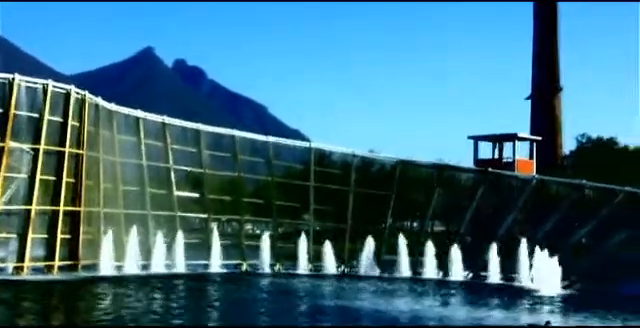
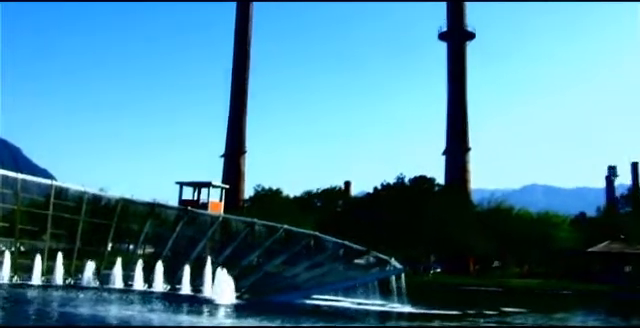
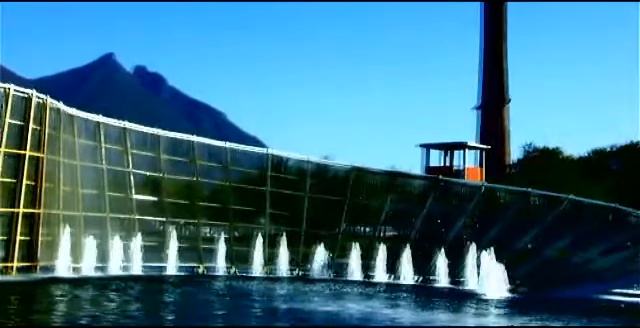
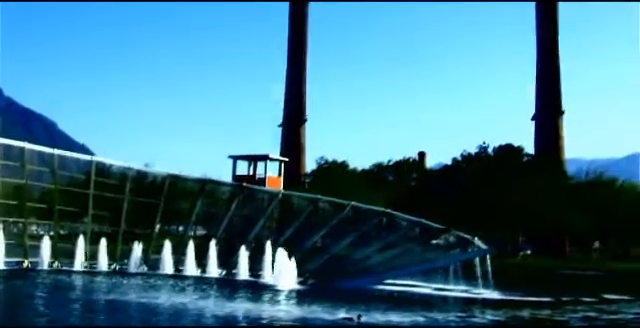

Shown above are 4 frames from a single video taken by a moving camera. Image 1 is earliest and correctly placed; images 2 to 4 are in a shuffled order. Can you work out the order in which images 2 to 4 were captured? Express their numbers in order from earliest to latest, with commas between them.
3, 4, 2
